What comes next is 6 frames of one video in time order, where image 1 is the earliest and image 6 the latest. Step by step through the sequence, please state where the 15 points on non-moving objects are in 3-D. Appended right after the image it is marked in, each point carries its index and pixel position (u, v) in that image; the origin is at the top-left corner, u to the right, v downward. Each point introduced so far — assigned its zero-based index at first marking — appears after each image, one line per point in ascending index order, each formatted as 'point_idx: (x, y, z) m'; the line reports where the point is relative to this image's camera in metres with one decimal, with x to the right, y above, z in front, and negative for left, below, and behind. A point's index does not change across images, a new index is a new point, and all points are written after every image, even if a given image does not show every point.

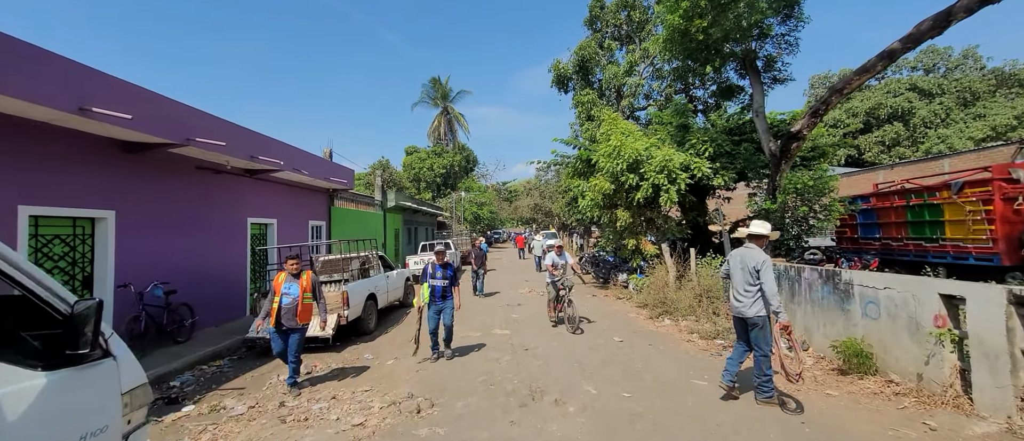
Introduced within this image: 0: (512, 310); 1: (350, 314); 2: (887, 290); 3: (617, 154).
0: (0.0, -2.2, +10.2) m
1: (-2.9, -1.7, +7.5) m
2: (+3.7, -0.7, +4.2) m
3: (+2.8, +1.8, +11.4) m
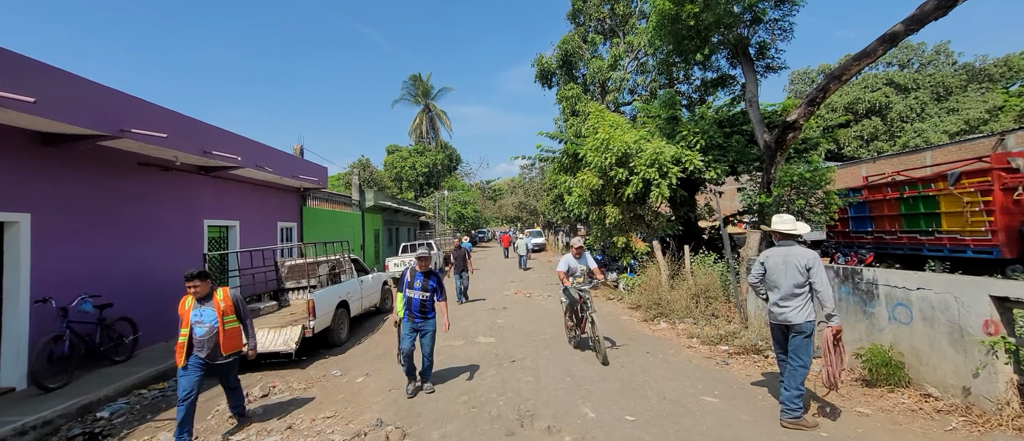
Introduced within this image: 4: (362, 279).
0: (-0.3, -2.1, +9.6) m
1: (-3.1, -1.7, +6.8) m
2: (+3.5, -0.6, +3.7) m
3: (+2.4, +1.9, +10.8) m
4: (-3.2, -1.2, +9.0) m
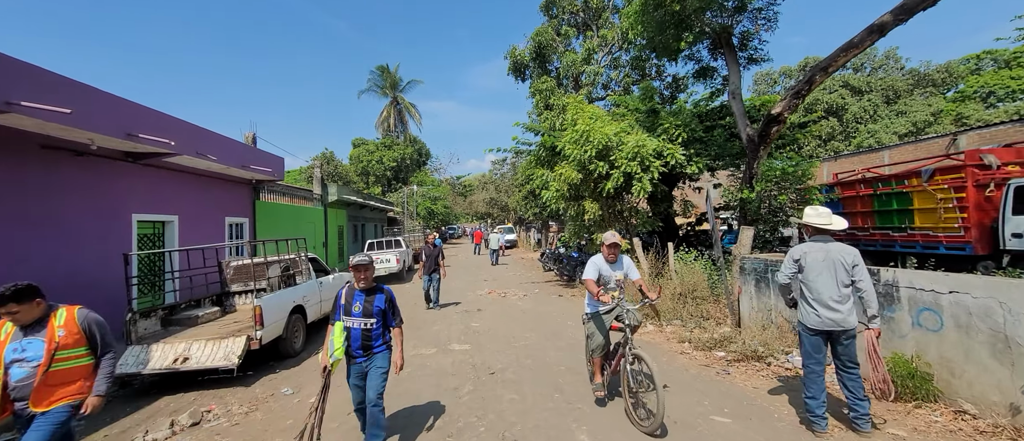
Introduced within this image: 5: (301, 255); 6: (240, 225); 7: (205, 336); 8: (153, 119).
0: (-0.8, -2.0, +8.9) m
1: (-3.4, -1.6, +5.9) m
2: (+3.4, -0.6, +3.3) m
3: (+1.8, +2.0, +10.3) m
4: (-3.7, -1.2, +8.1) m
5: (-3.8, -0.6, +7.6) m
6: (-7.3, -0.1, +11.3) m
7: (-4.1, -1.5, +5.7) m
8: (-6.0, +1.7, +7.1) m
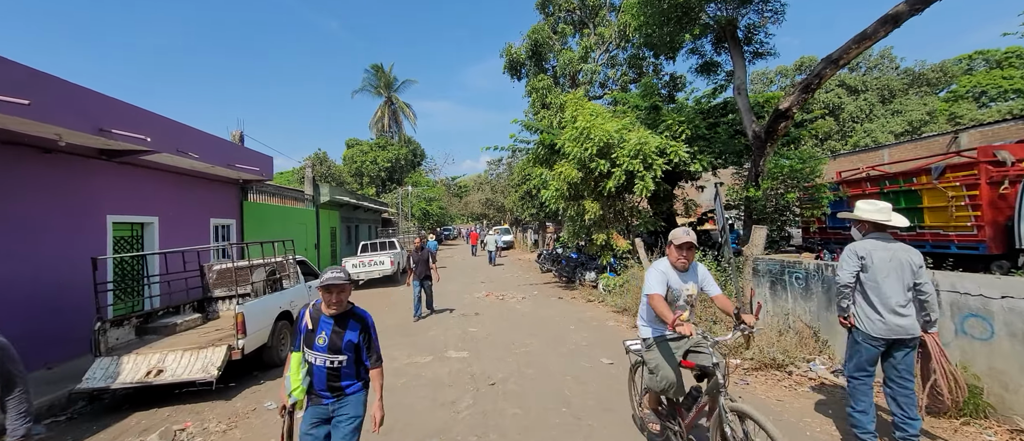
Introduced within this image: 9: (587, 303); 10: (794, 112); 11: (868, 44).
0: (-0.9, -2.1, +8.5) m
1: (-3.4, -1.6, +5.5) m
2: (+3.5, -0.5, +2.9) m
3: (+1.7, +2.0, +10.0) m
4: (-3.7, -1.2, +7.7) m
5: (-3.8, -0.6, +7.2) m
6: (-7.3, -0.2, +10.8) m
7: (-4.1, -1.6, +5.3) m
8: (-6.1, +1.7, +6.7) m
9: (+1.8, -2.0, +10.4) m
10: (+5.3, +2.0, +8.0) m
11: (+5.9, +2.9, +7.0) m
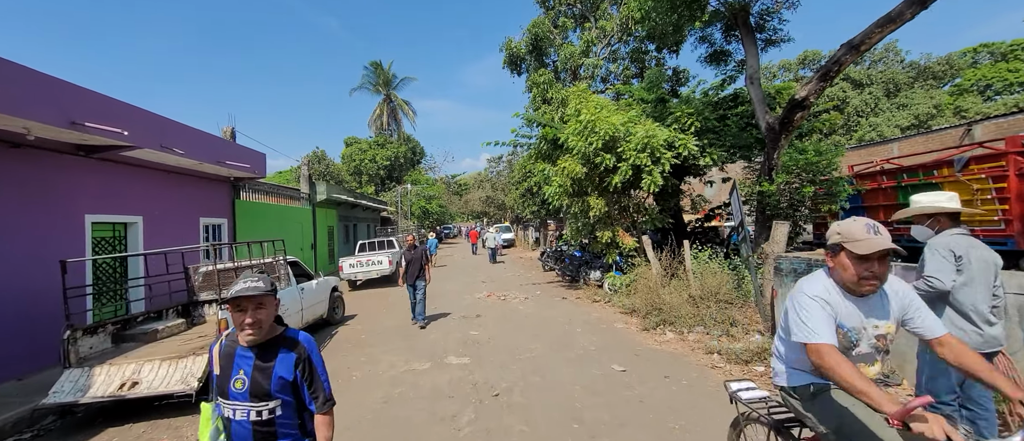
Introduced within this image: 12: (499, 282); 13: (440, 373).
0: (-0.8, -2.0, +8.1) m
1: (-3.4, -1.6, +5.1) m
2: (+3.5, -0.5, +2.5) m
3: (+1.8, +2.0, +9.6) m
4: (-3.6, -1.1, +7.3) m
5: (-3.8, -0.6, +6.8) m
6: (-7.3, -0.1, +10.4) m
7: (-4.1, -1.5, +4.9) m
8: (-6.0, +1.7, +6.3) m
9: (+1.9, -1.9, +10.0) m
10: (+5.3, +2.1, +7.6) m
11: (+5.9, +3.0, +6.5) m
12: (-0.4, -2.1, +14.6) m
13: (-1.0, -2.0, +5.6) m
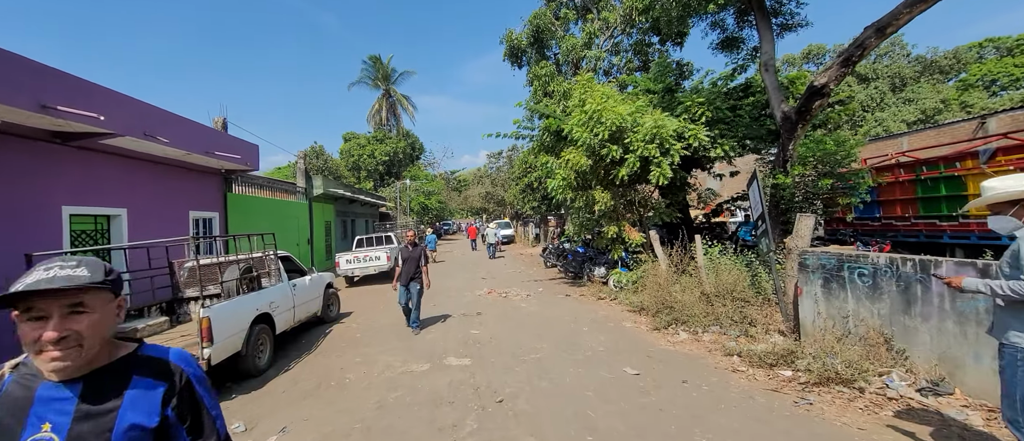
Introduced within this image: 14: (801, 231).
0: (-0.8, -1.9, +7.8) m
1: (-3.3, -1.5, +4.7) m
2: (+3.6, -0.4, +2.2) m
3: (+1.8, +2.2, +9.2) m
4: (-3.6, -1.0, +6.9) m
5: (-3.7, -0.5, +6.5) m
6: (-7.2, 0.0, +10.0) m
7: (-4.0, -1.4, +4.5) m
8: (-6.0, +1.8, +5.9) m
9: (+1.9, -1.8, +9.6) m
10: (+5.4, +2.2, +7.2) m
11: (+5.9, +3.1, +6.1) m
12: (-0.4, -1.9, +14.3) m
13: (-0.9, -1.9, +5.2) m
14: (+3.5, -0.1, +5.2) m
